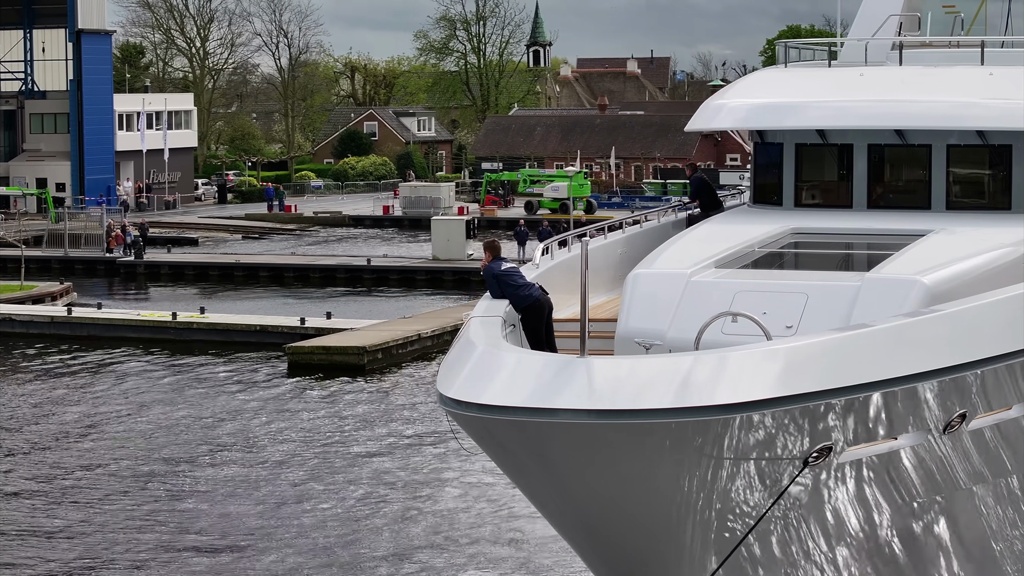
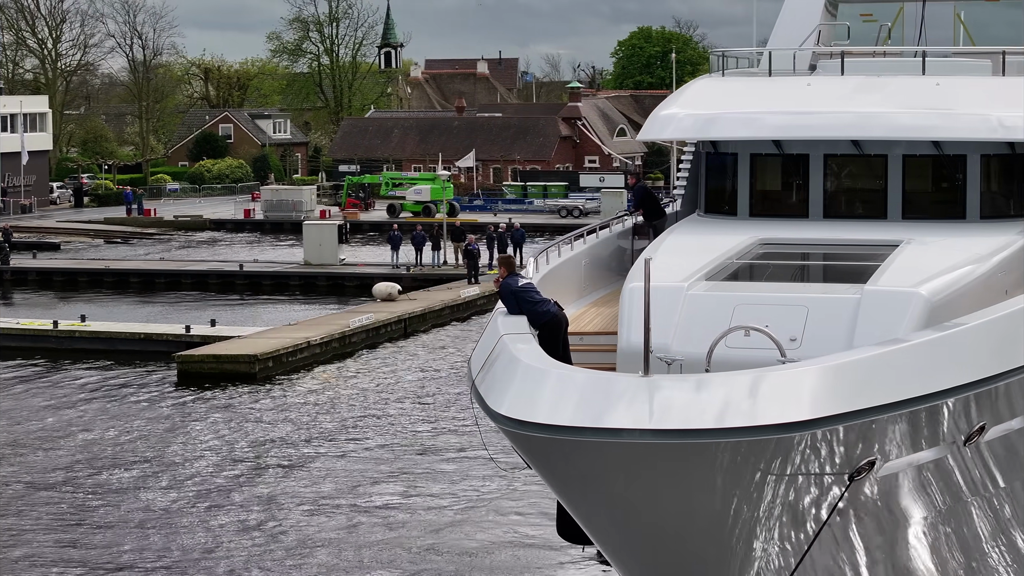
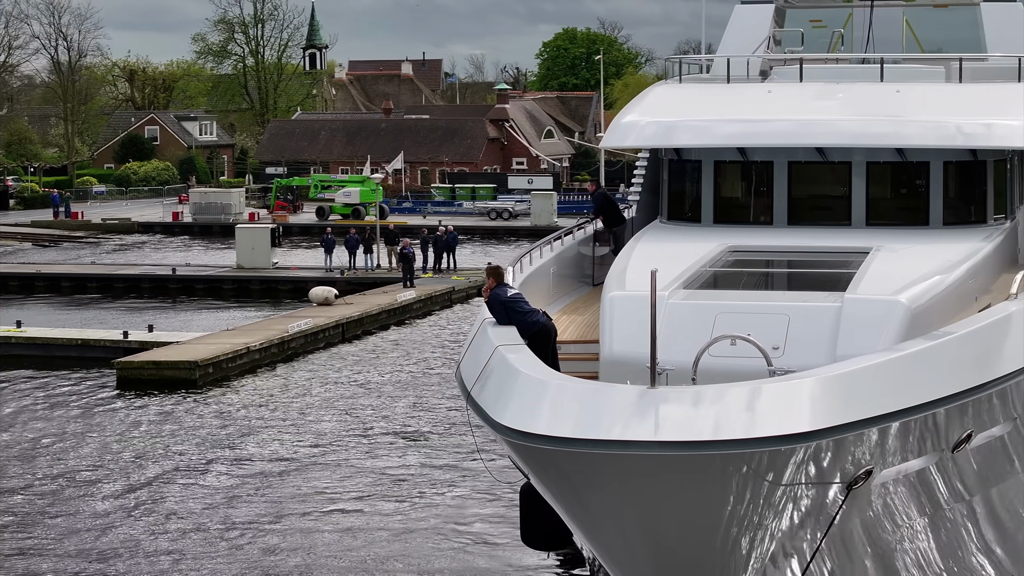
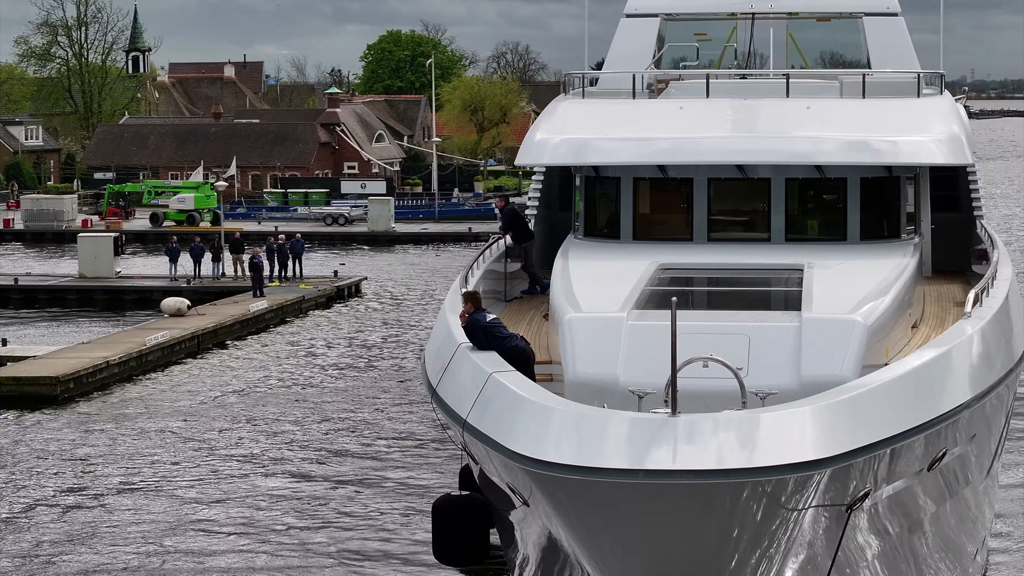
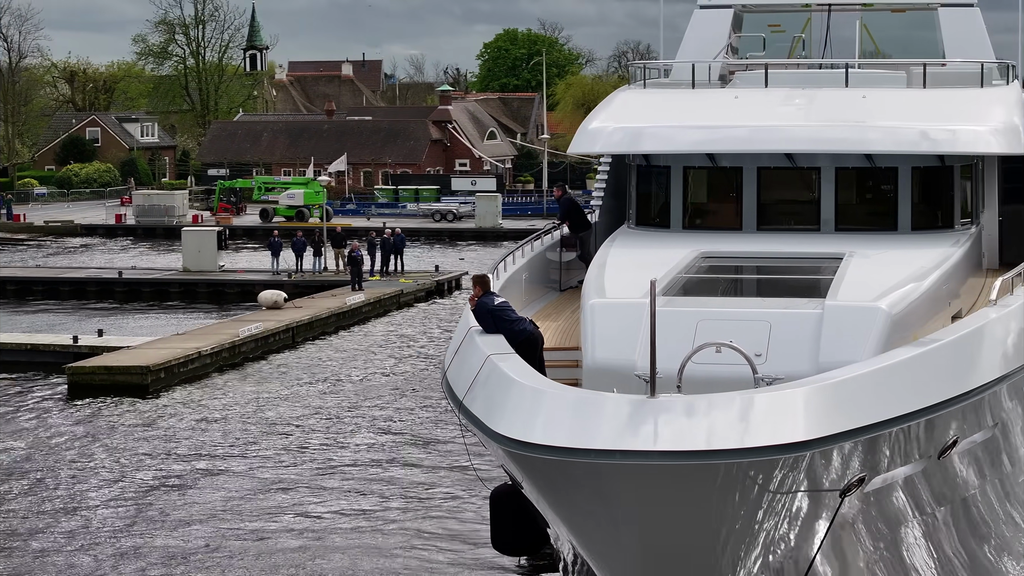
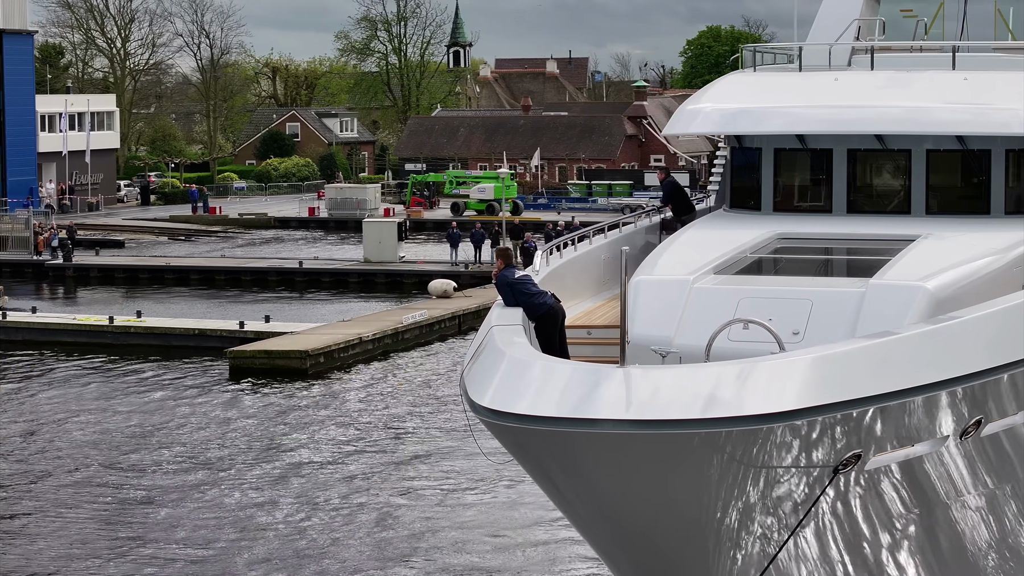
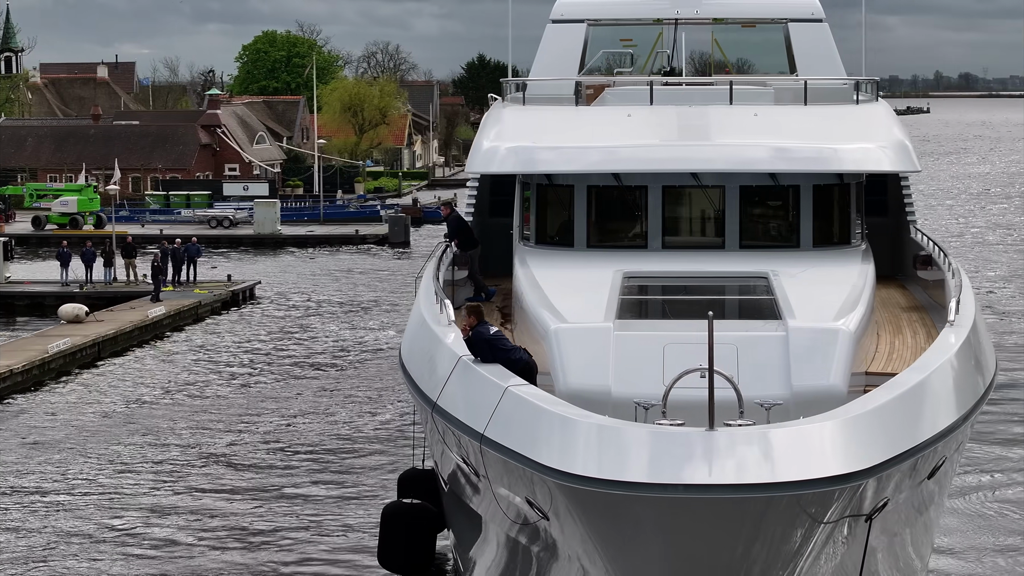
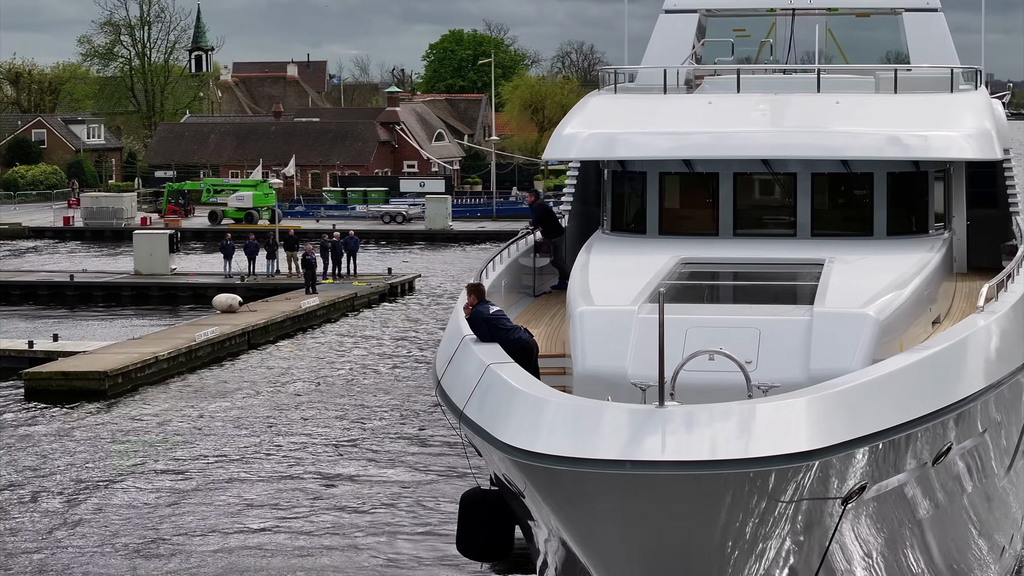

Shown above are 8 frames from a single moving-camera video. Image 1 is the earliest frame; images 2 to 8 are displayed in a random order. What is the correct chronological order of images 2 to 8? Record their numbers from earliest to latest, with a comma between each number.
6, 2, 3, 5, 8, 4, 7
